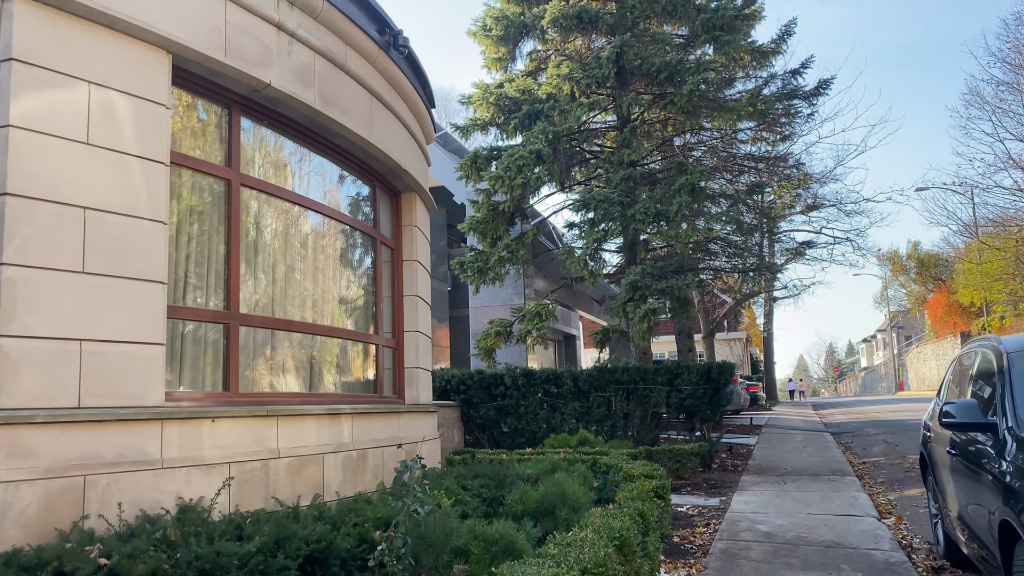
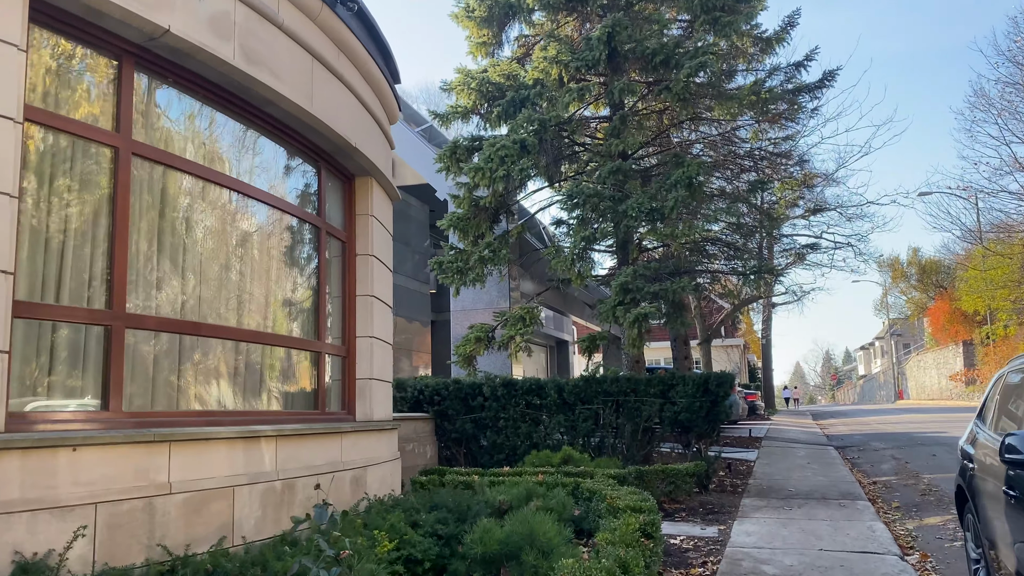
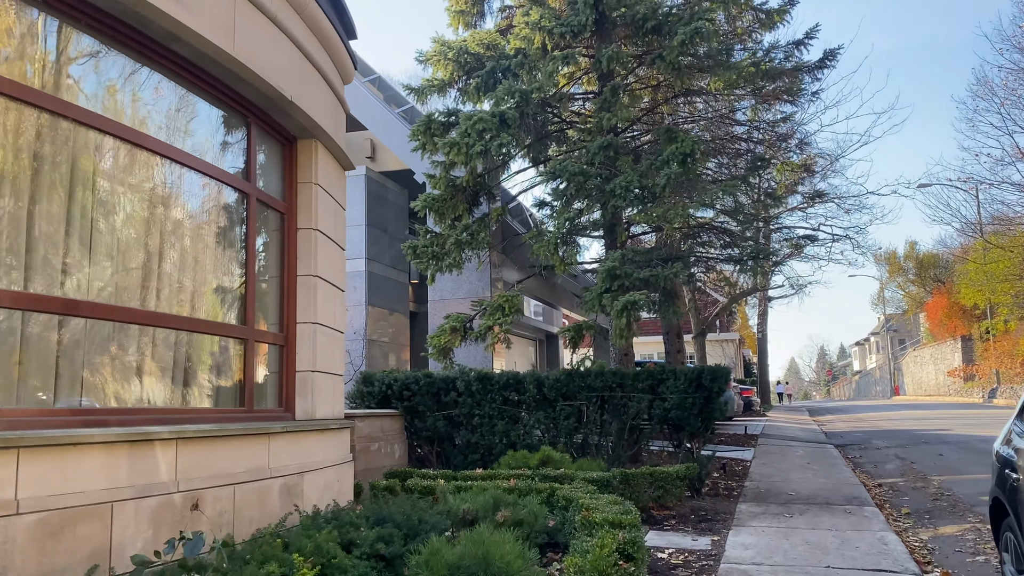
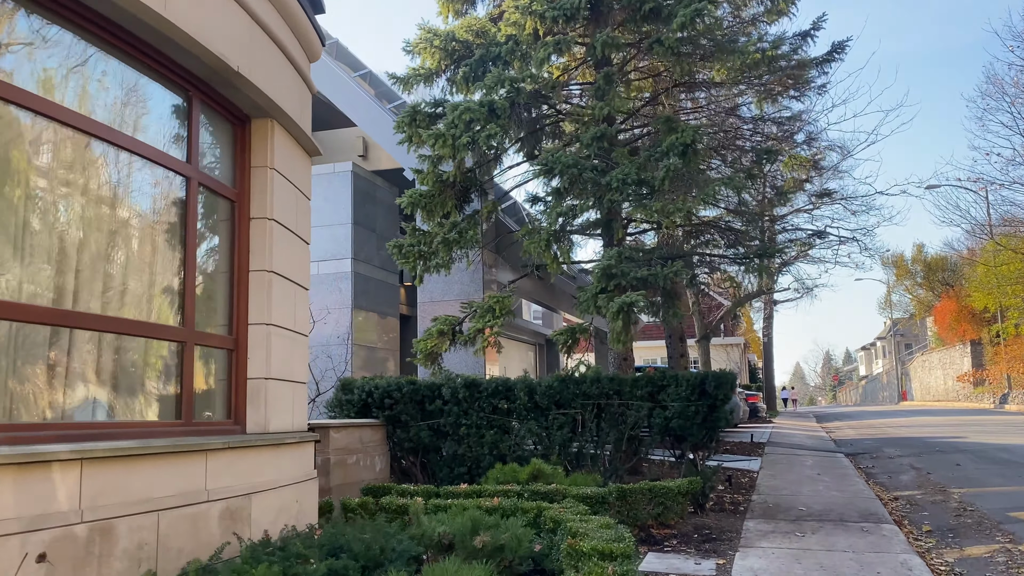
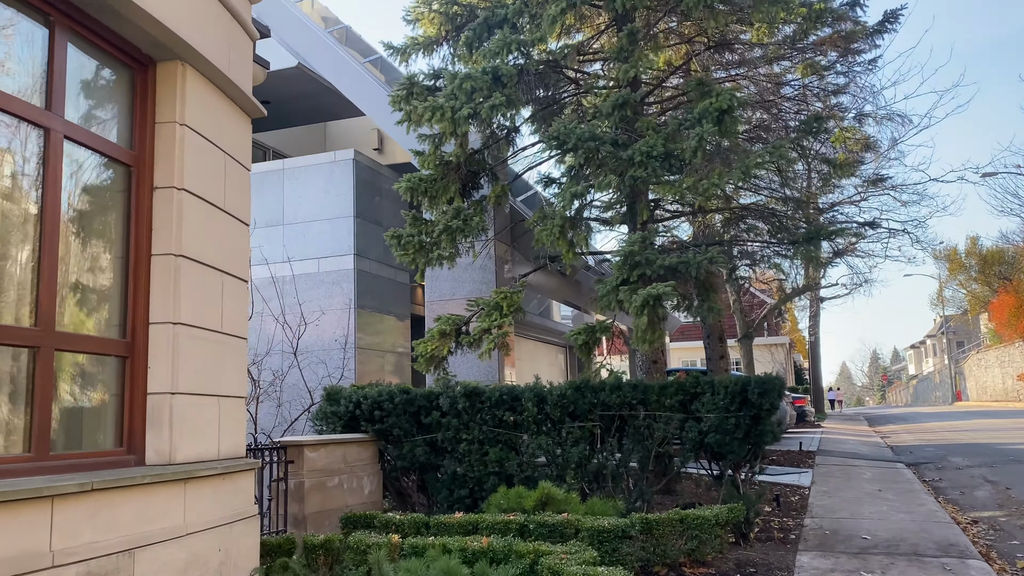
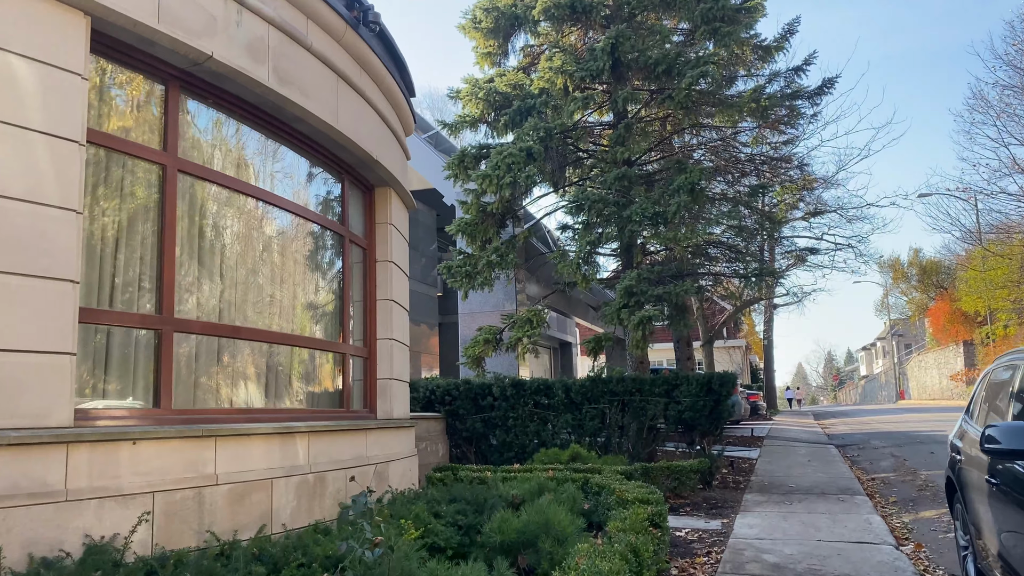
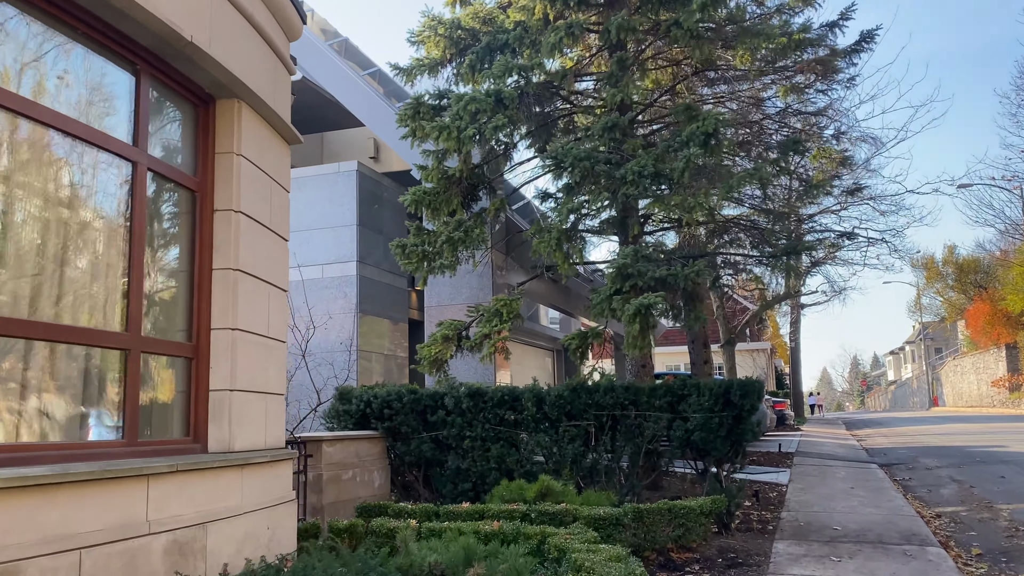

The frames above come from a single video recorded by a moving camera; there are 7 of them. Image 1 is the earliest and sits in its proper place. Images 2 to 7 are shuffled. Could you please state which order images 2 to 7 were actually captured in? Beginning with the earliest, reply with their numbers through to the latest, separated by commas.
6, 2, 3, 4, 7, 5
